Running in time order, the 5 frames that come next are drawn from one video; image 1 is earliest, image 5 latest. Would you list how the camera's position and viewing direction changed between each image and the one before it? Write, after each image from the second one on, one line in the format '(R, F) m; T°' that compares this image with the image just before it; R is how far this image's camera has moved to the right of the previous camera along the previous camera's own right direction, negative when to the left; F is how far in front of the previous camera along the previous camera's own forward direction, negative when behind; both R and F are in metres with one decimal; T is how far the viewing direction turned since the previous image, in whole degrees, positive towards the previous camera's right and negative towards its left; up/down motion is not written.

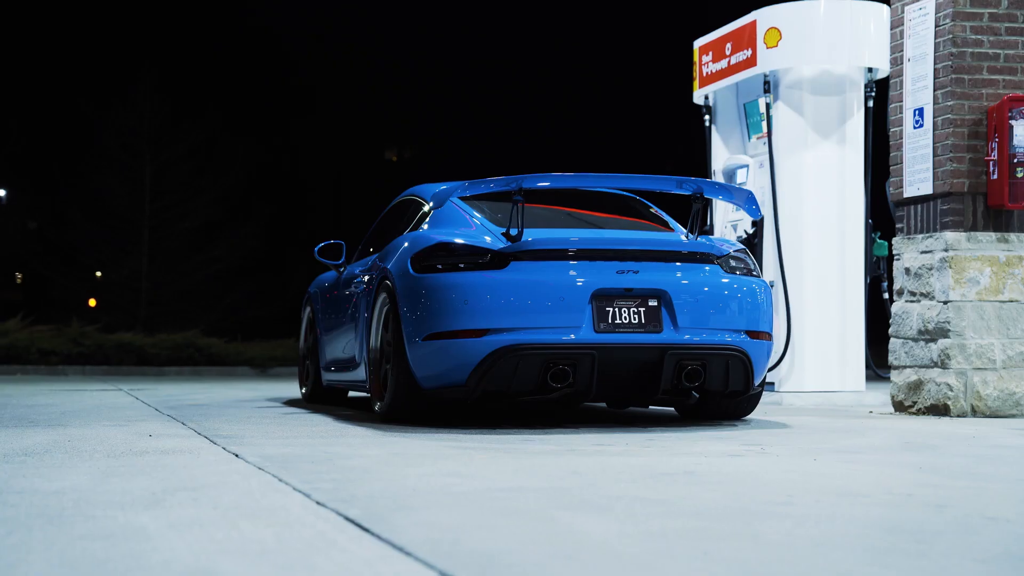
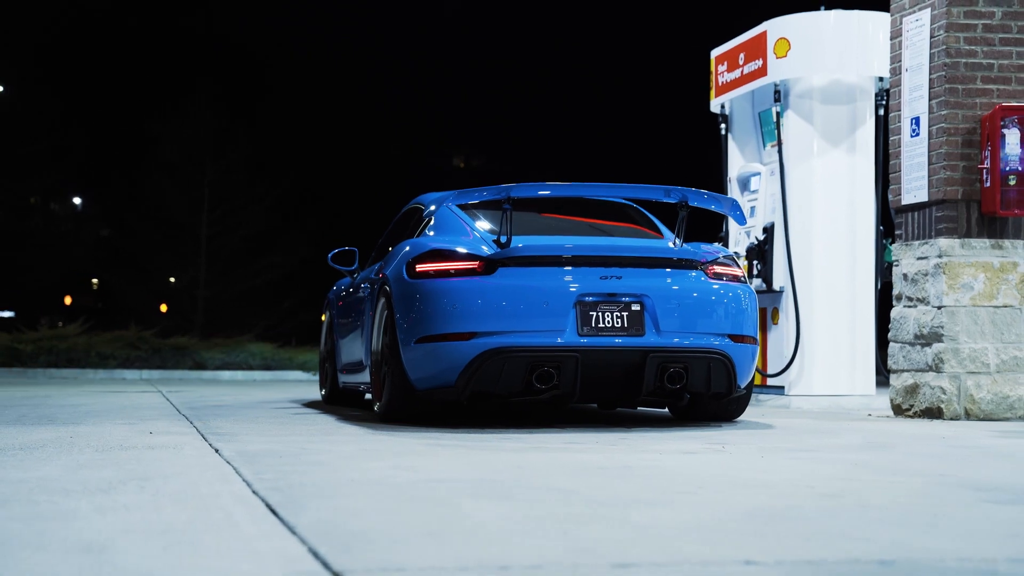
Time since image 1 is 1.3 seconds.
(+0.4, -0.3) m; -3°
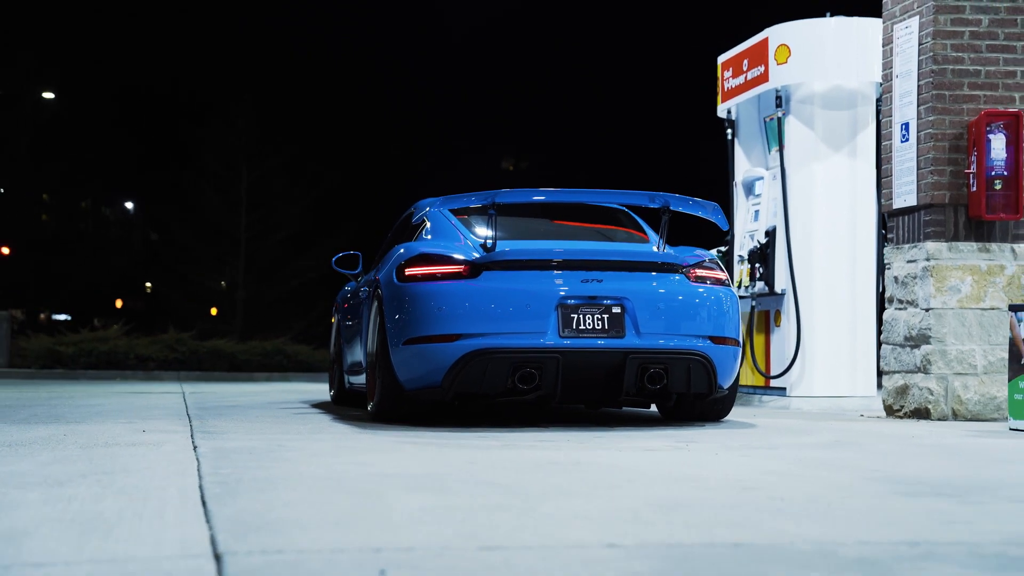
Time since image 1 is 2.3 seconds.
(+0.4, -0.2) m; -2°
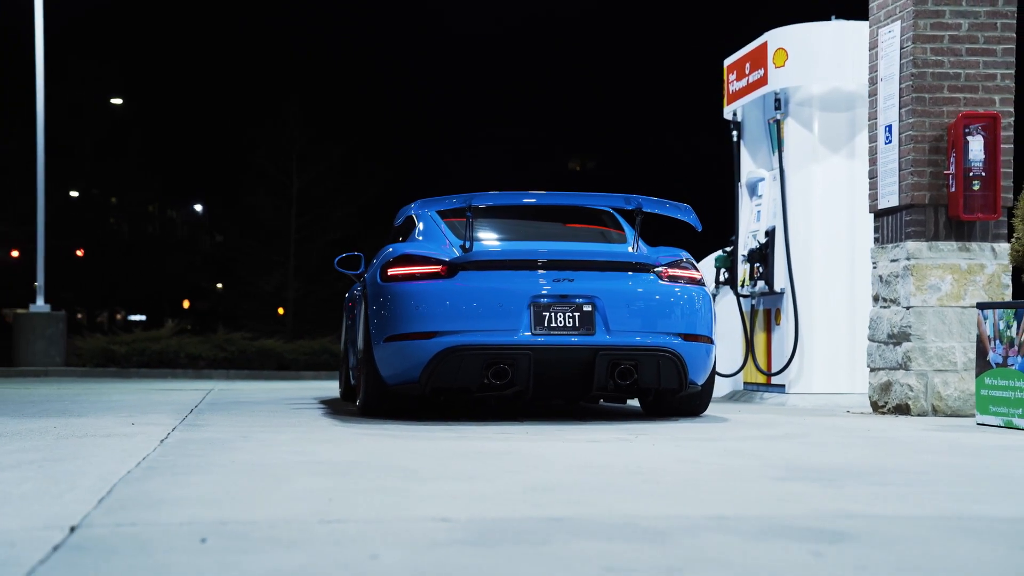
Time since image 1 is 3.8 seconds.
(+0.5, -0.3) m; -3°
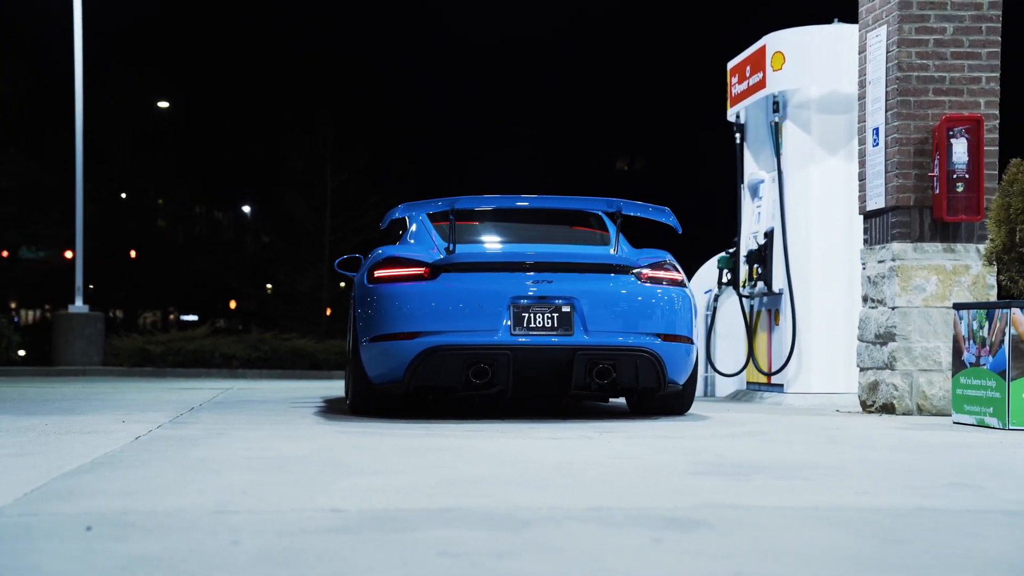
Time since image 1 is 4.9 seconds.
(+0.4, -0.2) m; -2°
